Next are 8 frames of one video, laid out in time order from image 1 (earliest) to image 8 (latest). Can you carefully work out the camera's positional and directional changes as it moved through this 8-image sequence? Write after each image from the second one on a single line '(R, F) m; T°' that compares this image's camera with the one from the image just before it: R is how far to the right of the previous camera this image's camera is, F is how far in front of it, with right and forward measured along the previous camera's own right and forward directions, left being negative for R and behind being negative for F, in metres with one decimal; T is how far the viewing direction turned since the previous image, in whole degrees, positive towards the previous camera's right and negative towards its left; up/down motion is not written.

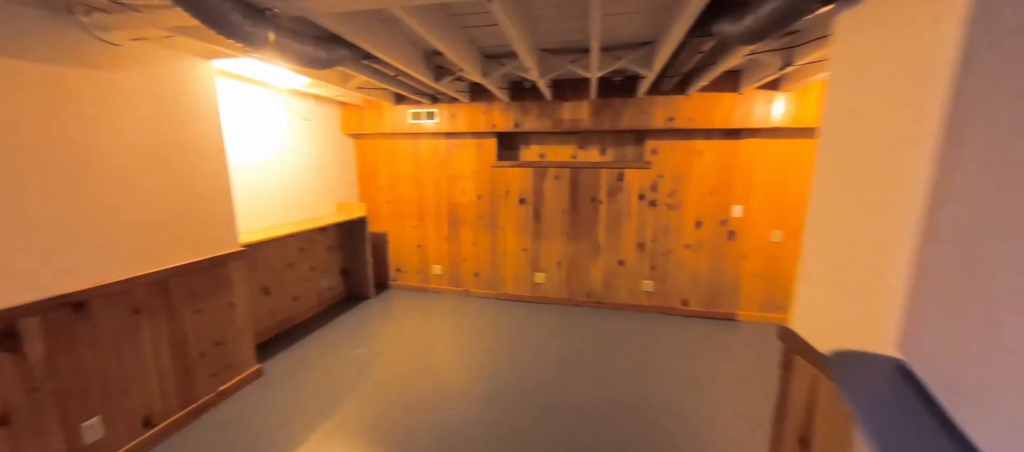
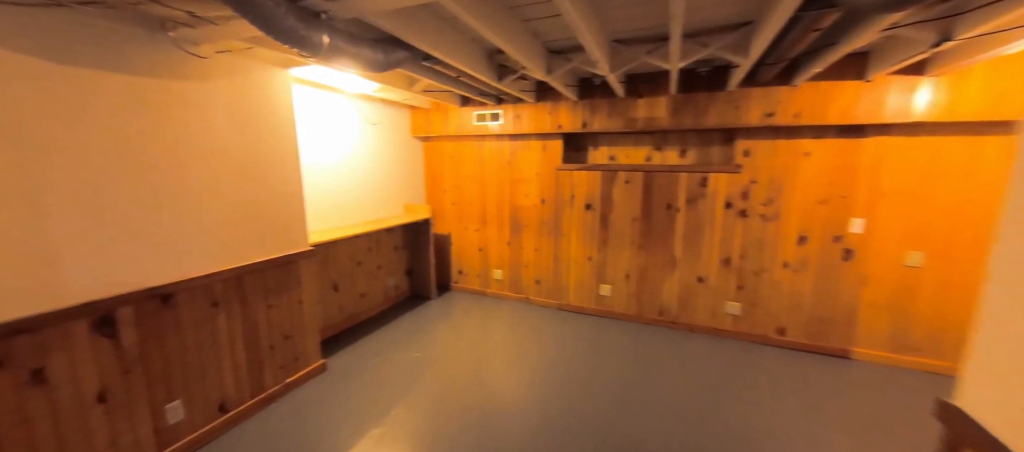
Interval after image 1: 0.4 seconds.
(0.0, +0.2) m; -11°
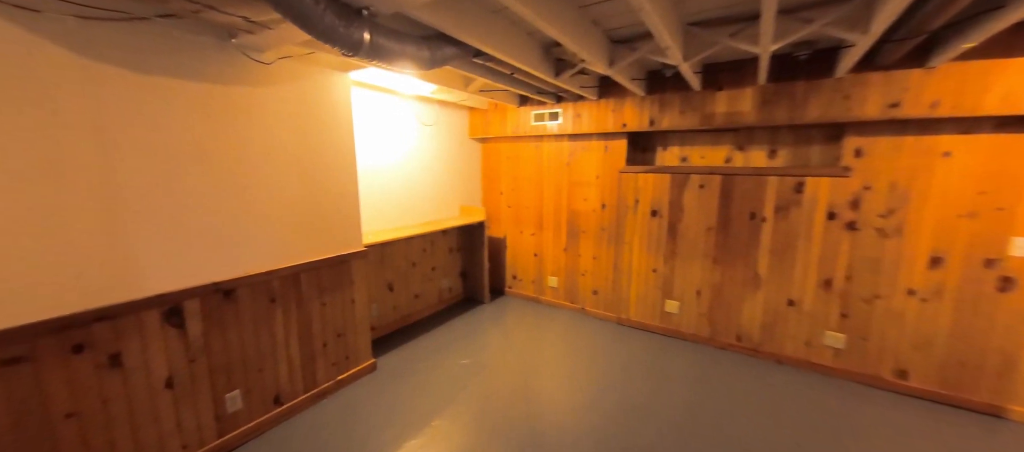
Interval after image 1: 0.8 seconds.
(+0.1, +0.2) m; -10°
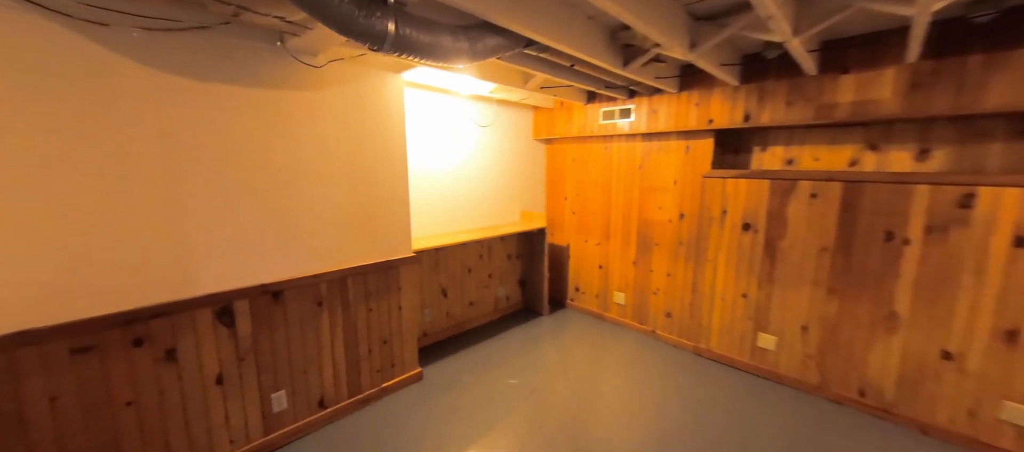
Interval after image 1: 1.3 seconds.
(+0.1, +0.2) m; -12°
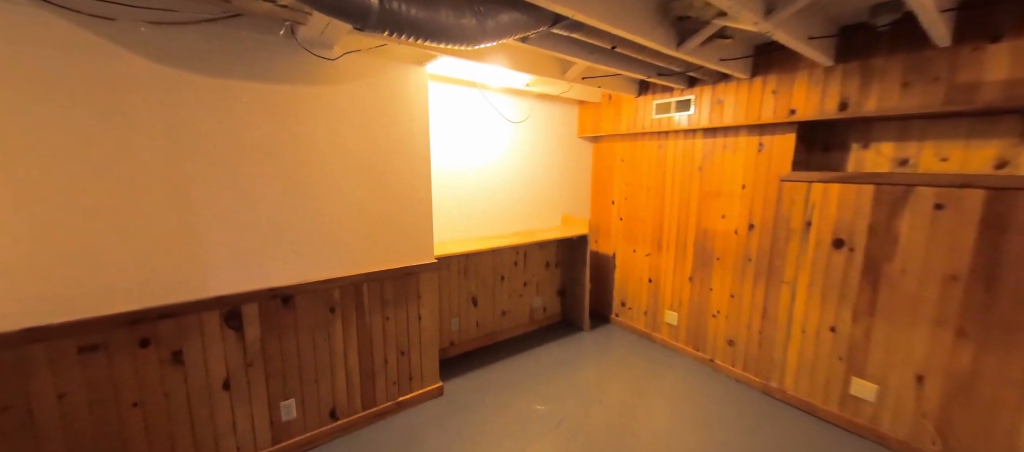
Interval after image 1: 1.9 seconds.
(+0.1, +0.3) m; -9°
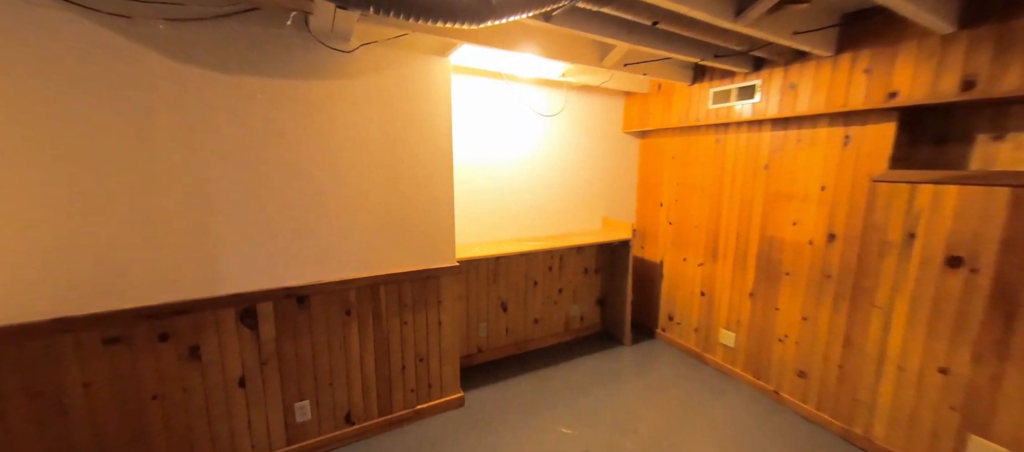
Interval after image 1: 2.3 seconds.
(+0.1, +0.2) m; -8°
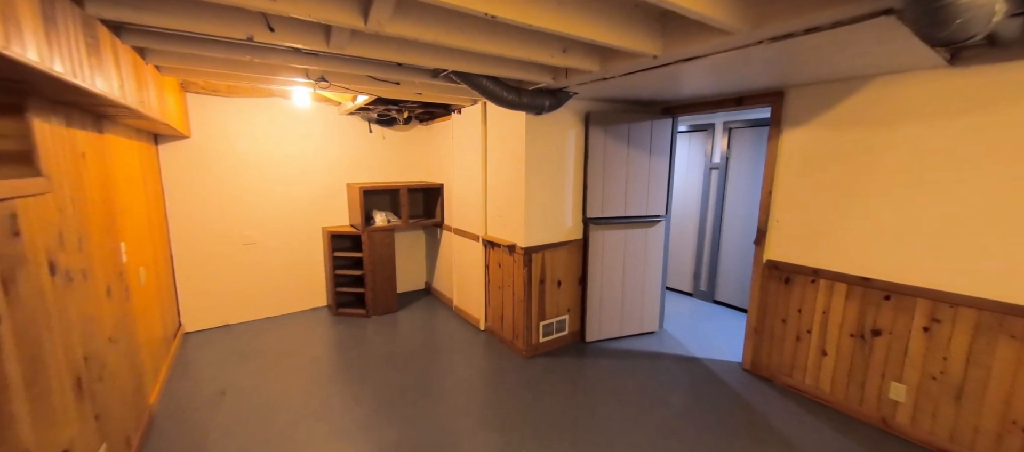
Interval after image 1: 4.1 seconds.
(0.0, -1.1) m; -9°
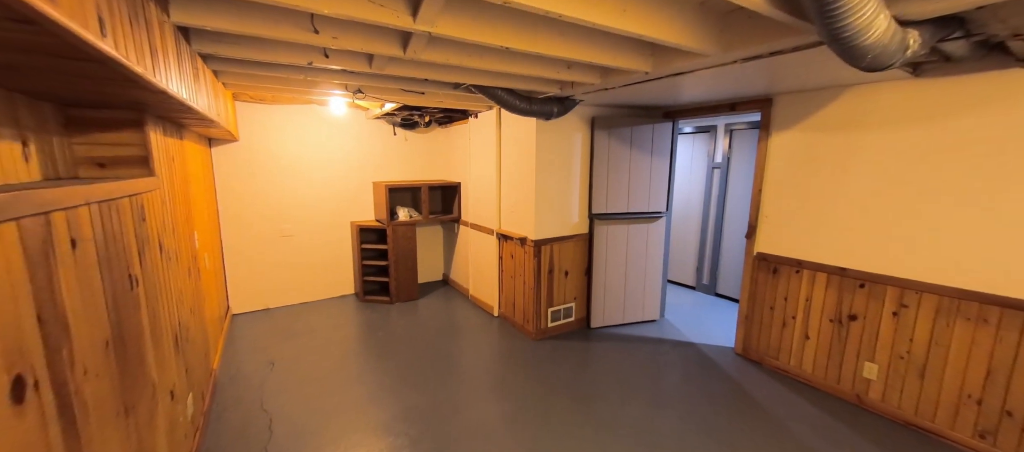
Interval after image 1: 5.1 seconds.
(0.0, -0.3) m; -2°
